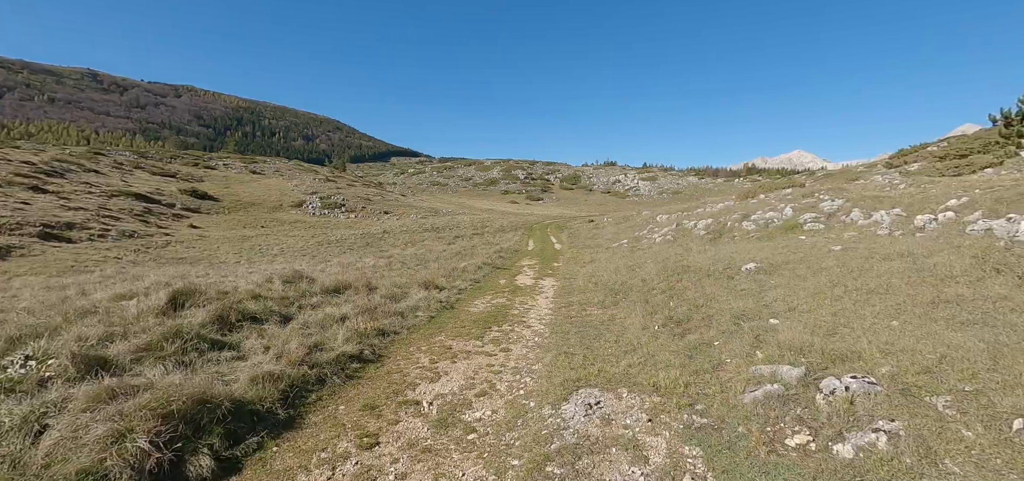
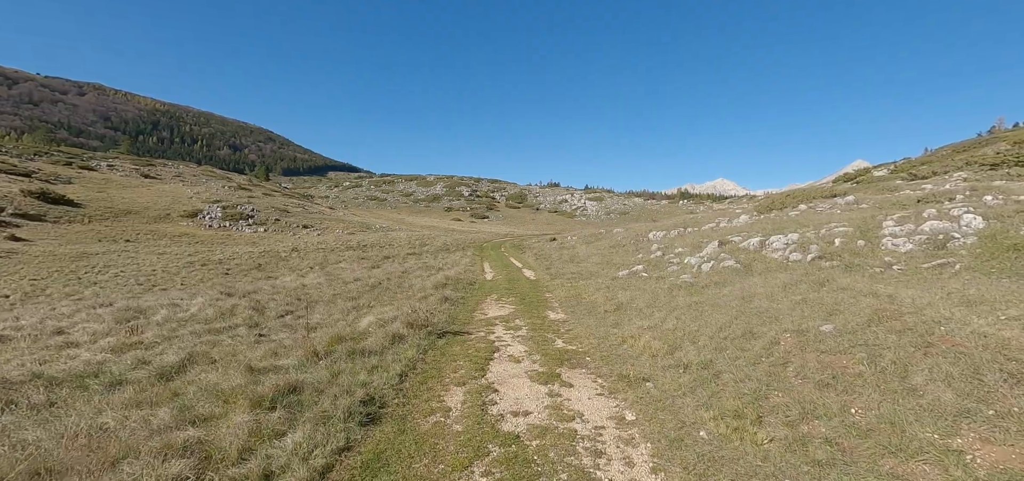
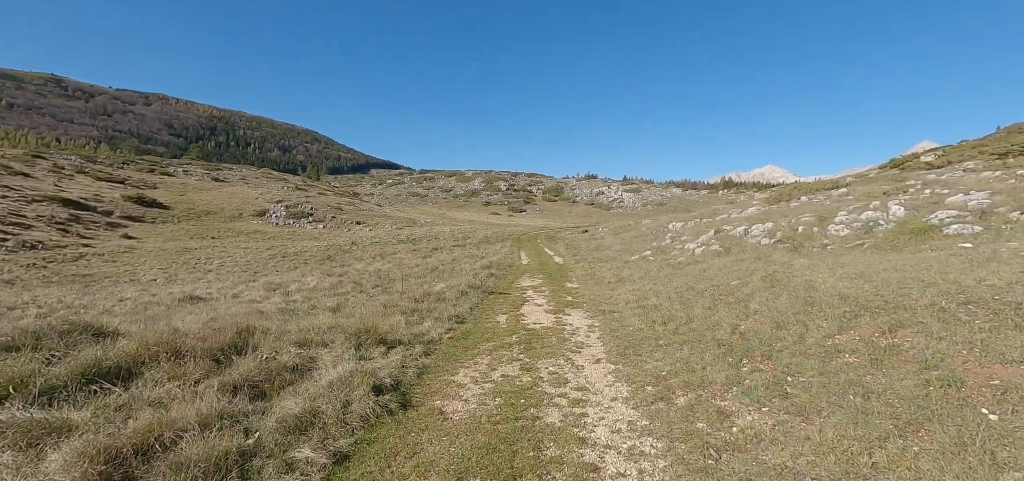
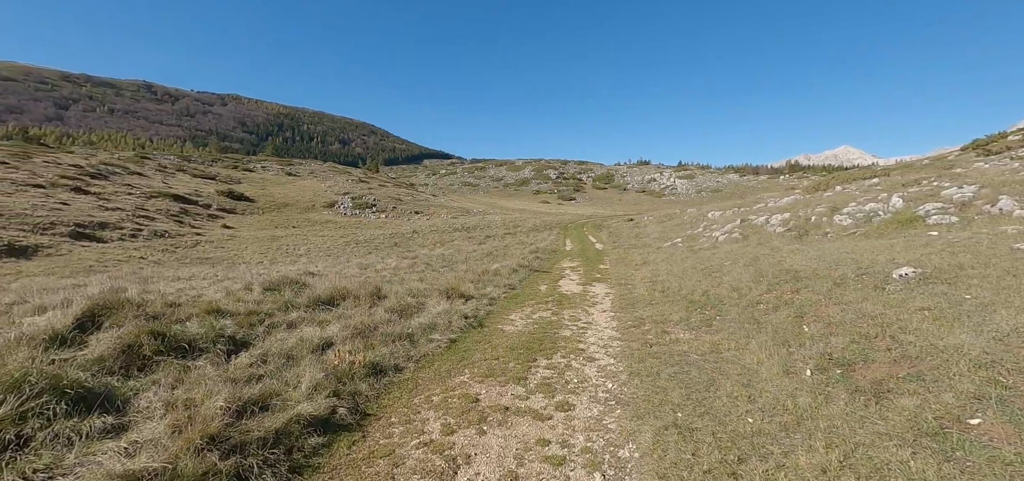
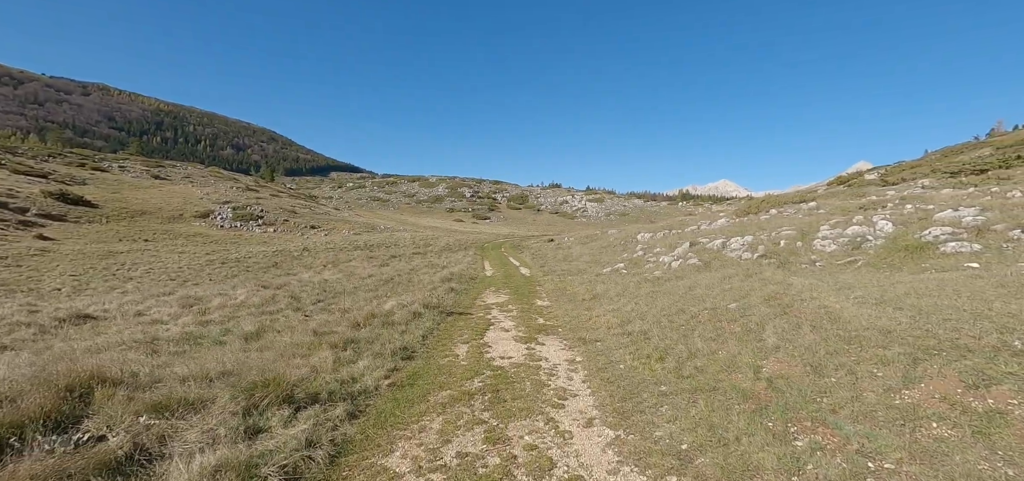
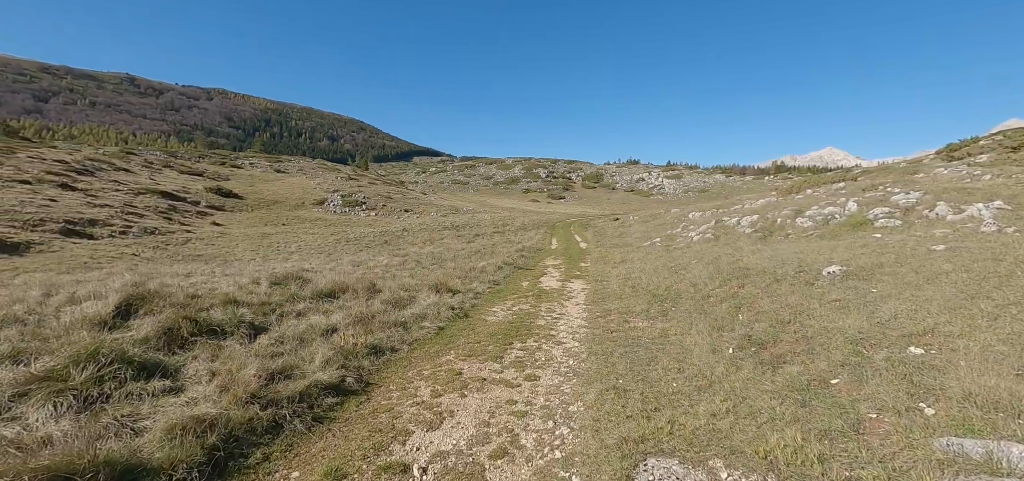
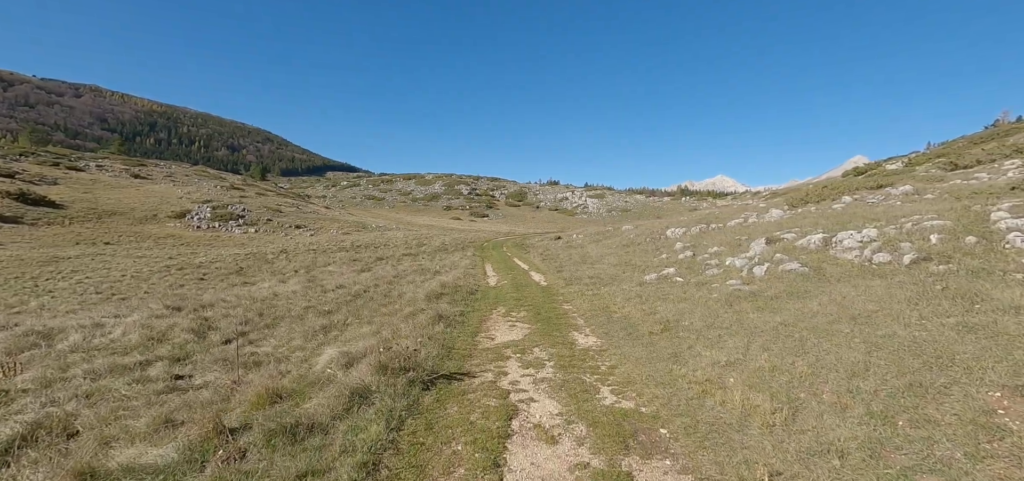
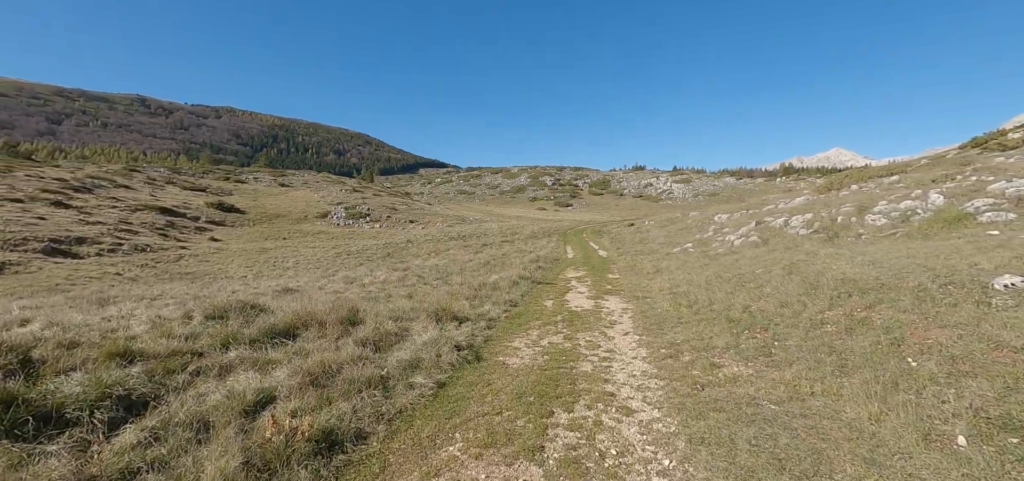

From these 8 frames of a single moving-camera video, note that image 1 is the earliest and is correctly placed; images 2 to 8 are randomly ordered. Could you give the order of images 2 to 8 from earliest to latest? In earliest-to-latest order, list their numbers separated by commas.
6, 4, 8, 3, 5, 2, 7
